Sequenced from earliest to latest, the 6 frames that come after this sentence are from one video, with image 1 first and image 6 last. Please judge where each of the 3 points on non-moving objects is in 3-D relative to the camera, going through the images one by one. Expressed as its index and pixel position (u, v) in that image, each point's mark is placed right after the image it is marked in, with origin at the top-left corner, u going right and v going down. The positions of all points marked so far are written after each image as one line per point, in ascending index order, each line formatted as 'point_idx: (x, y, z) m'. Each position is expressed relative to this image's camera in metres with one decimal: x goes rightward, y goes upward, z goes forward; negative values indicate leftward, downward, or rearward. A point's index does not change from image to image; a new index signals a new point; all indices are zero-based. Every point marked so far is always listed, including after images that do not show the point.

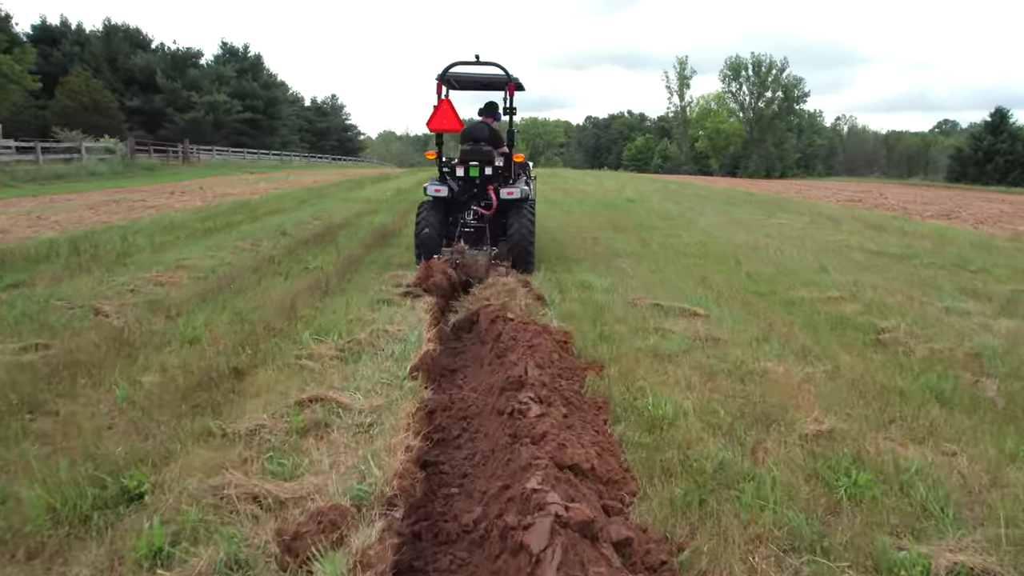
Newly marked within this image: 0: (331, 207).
0: (-4.1, +1.8, +15.7) m
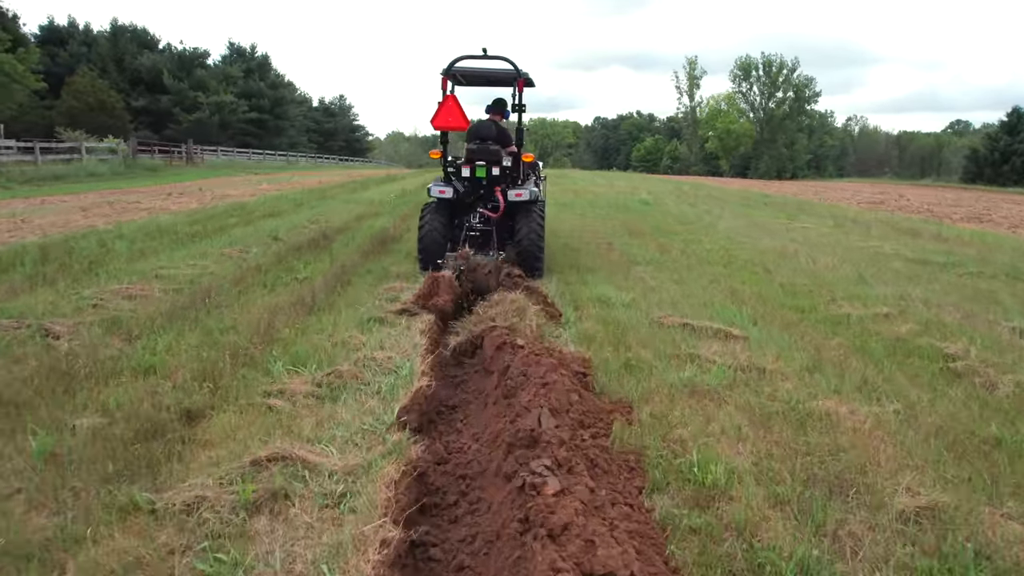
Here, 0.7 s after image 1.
0: (-3.9, +1.7, +15.0) m
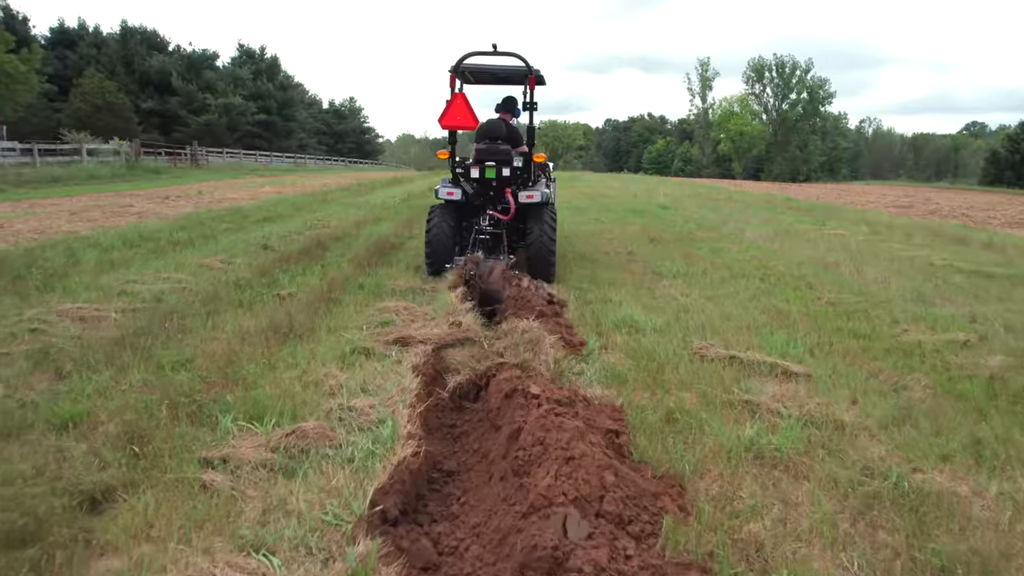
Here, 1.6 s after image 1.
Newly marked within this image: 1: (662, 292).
0: (-3.7, +1.5, +14.1) m
1: (+1.6, 0.0, +7.2) m
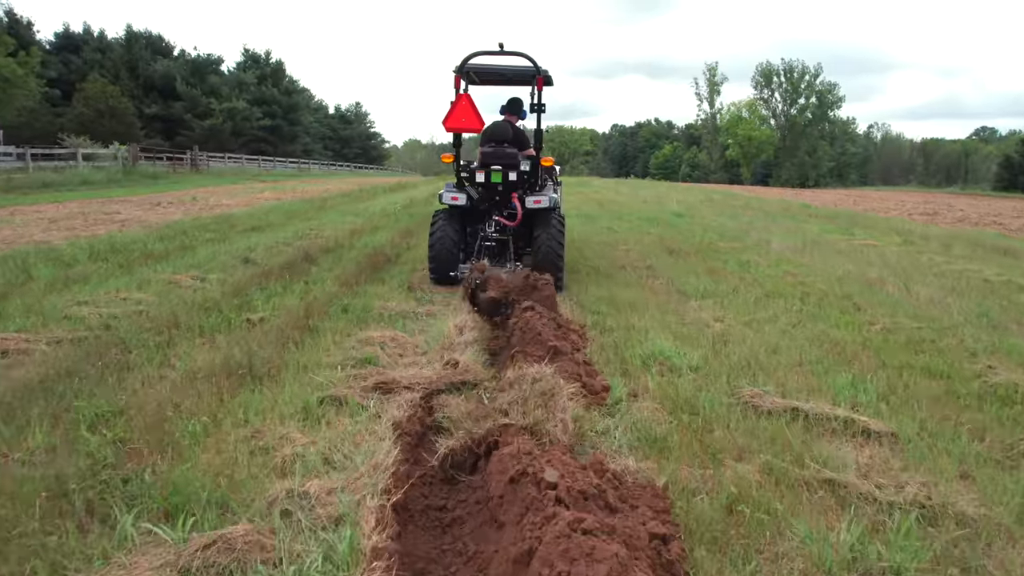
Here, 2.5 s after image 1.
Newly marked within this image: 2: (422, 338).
0: (-3.6, +1.3, +13.2) m
1: (+1.6, -0.3, +6.2) m
2: (-0.7, -0.4, +5.1) m
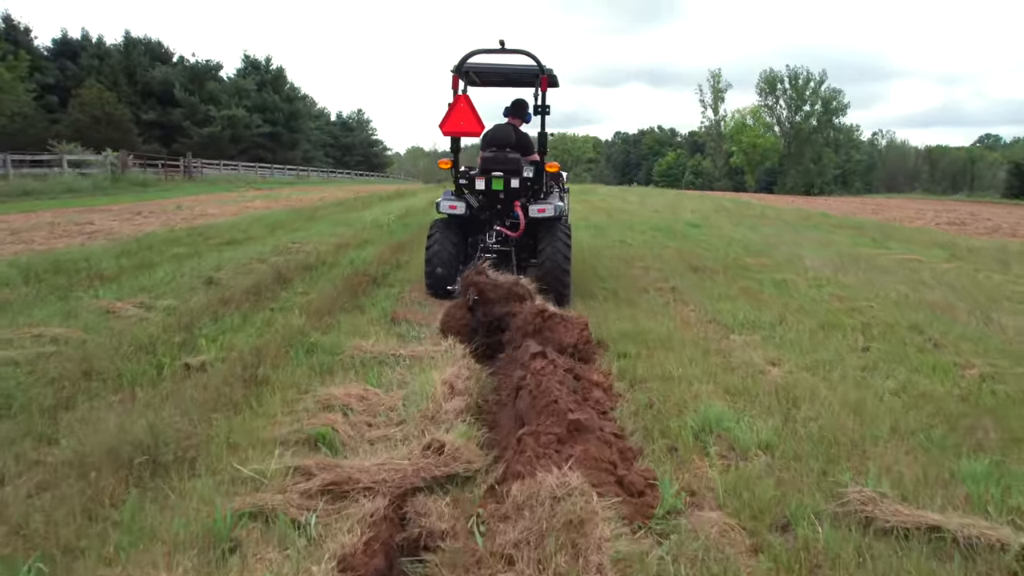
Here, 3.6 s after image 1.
0: (-3.5, +0.9, +12.1) m
1: (+1.7, -0.5, +5.0) m
2: (-0.6, -0.6, +3.9) m
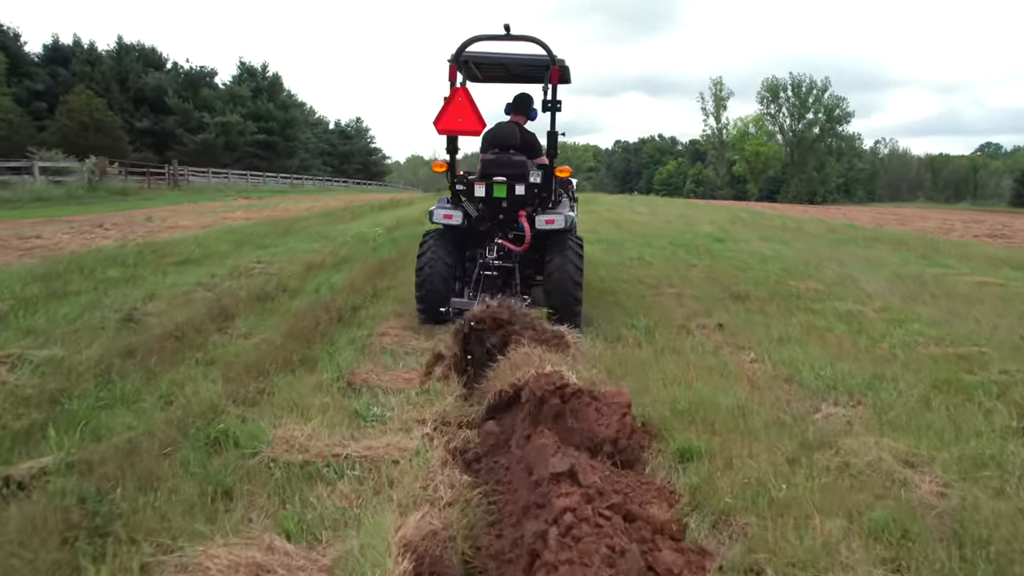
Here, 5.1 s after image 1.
0: (-3.5, +0.5, +10.4) m
1: (+1.7, -0.8, +3.3) m
2: (-0.6, -0.9, +2.2) m
